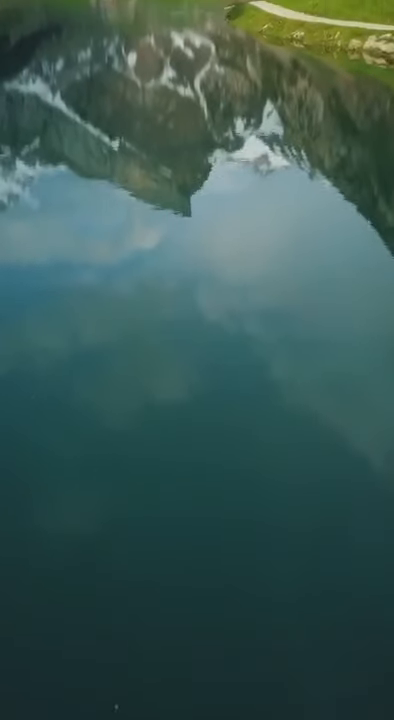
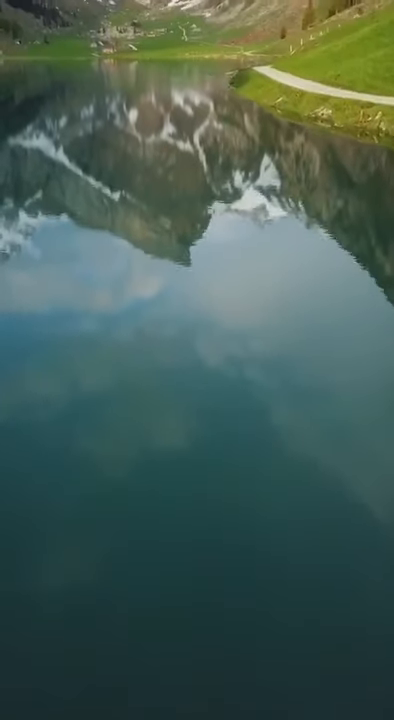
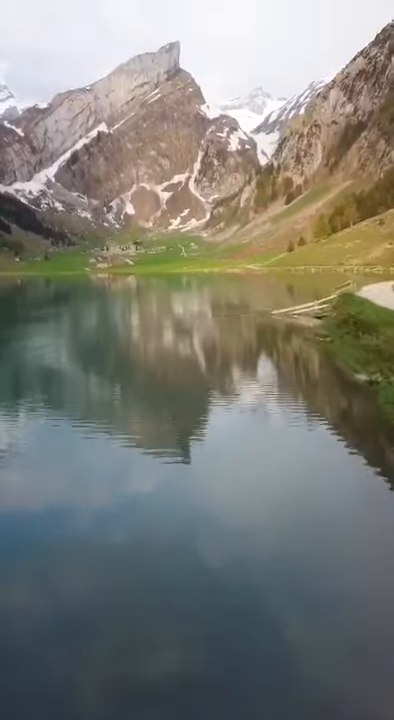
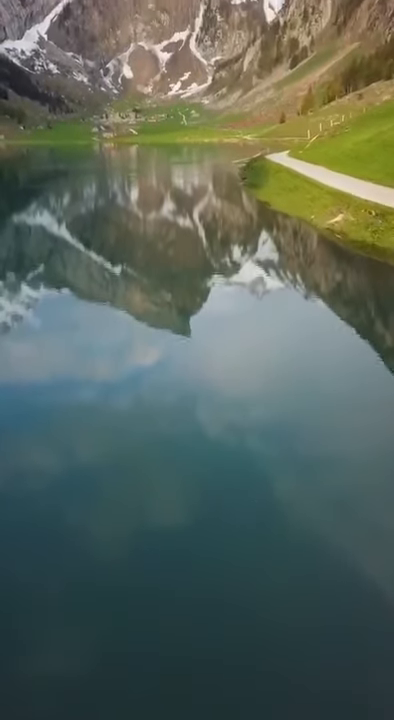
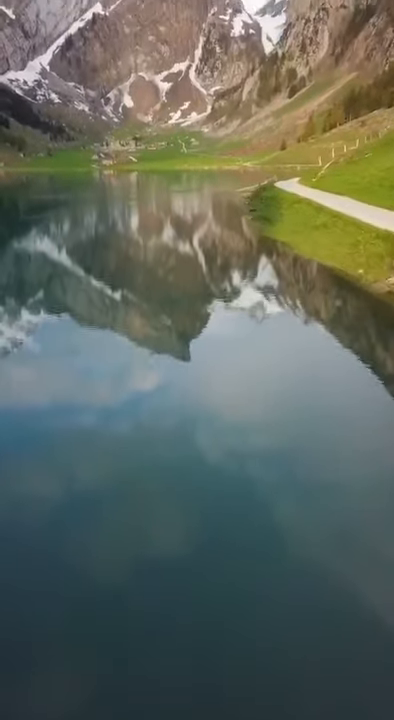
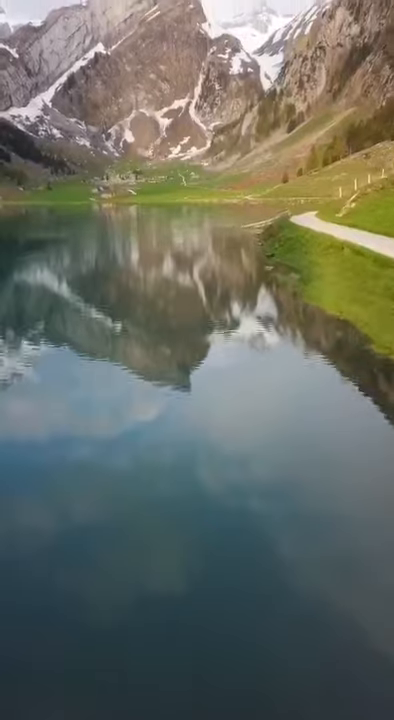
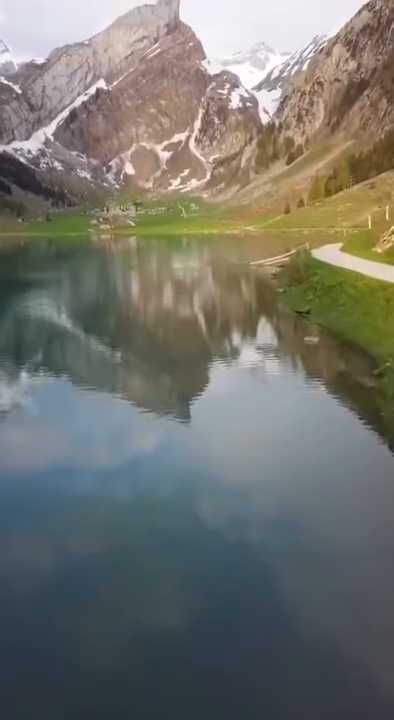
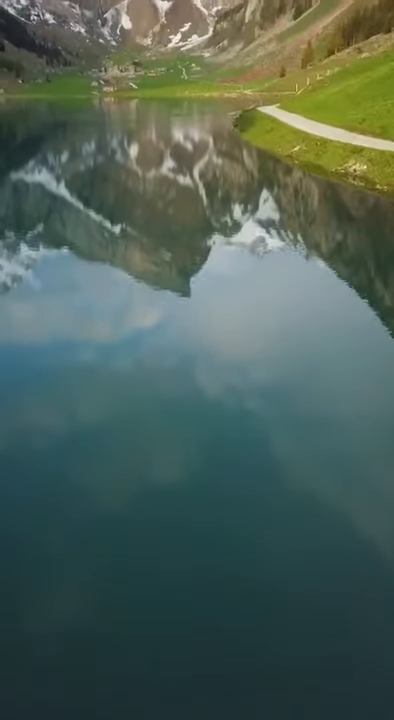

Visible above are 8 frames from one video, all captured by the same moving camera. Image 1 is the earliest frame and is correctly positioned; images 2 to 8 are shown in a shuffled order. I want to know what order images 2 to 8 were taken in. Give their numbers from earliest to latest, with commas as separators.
2, 8, 4, 5, 6, 7, 3
